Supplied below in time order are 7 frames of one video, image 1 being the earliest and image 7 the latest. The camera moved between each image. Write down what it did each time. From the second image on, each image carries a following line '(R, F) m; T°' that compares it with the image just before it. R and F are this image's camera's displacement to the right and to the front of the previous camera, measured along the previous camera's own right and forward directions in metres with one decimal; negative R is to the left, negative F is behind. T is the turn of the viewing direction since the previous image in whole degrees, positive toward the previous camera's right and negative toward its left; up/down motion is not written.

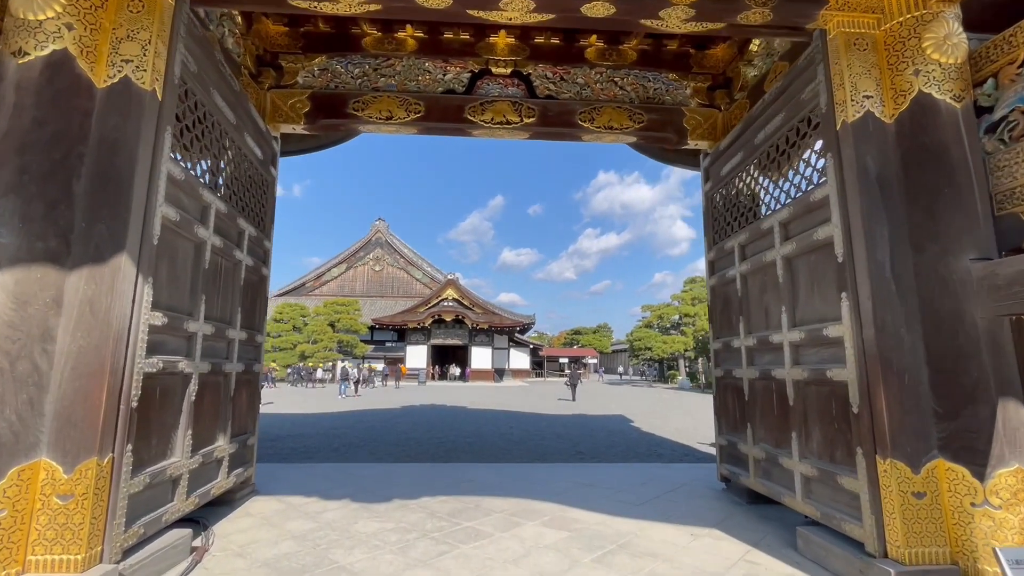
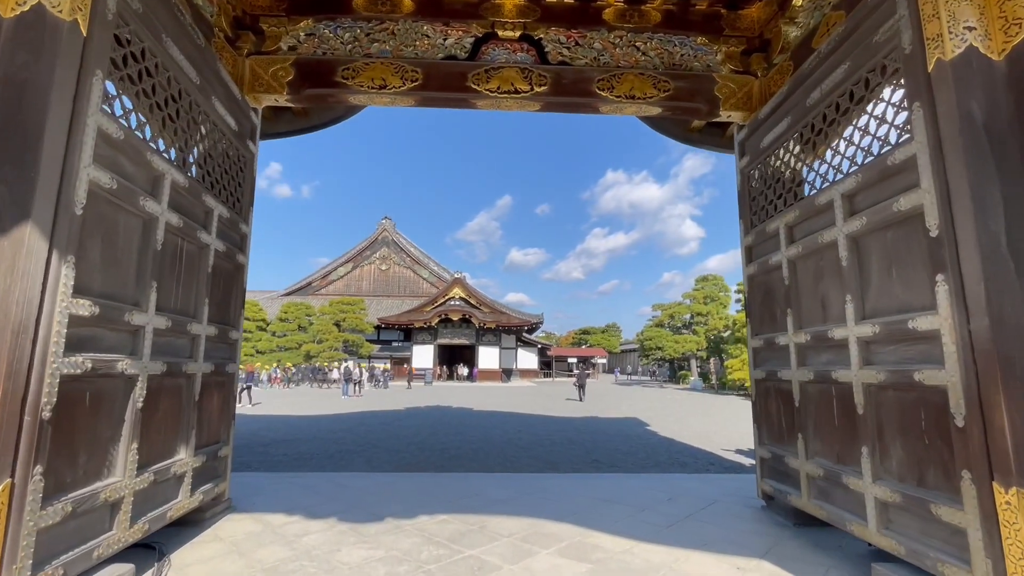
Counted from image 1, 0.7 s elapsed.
(0.0, +0.7) m; -1°
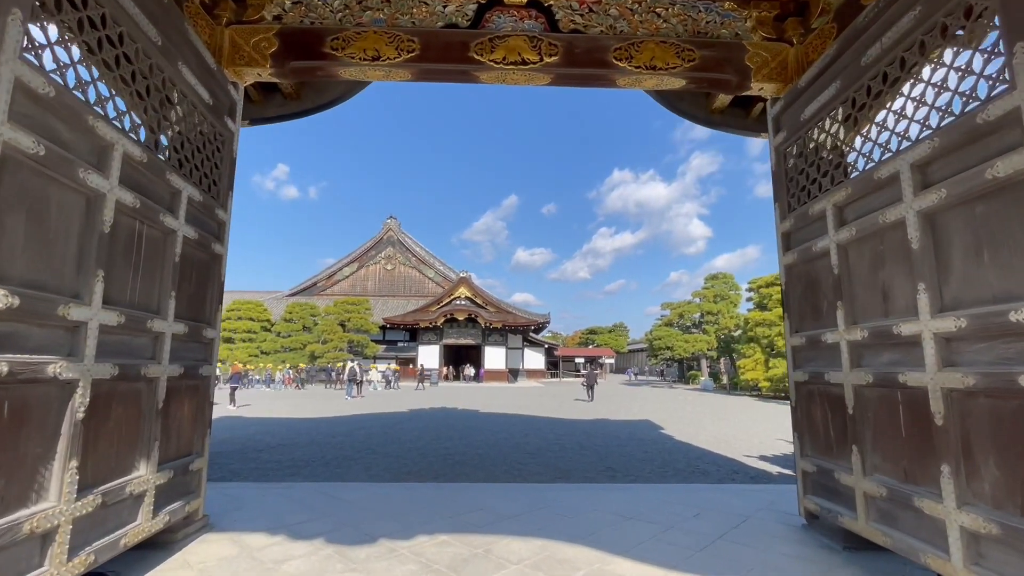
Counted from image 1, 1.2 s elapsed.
(0.0, +0.5) m; -1°
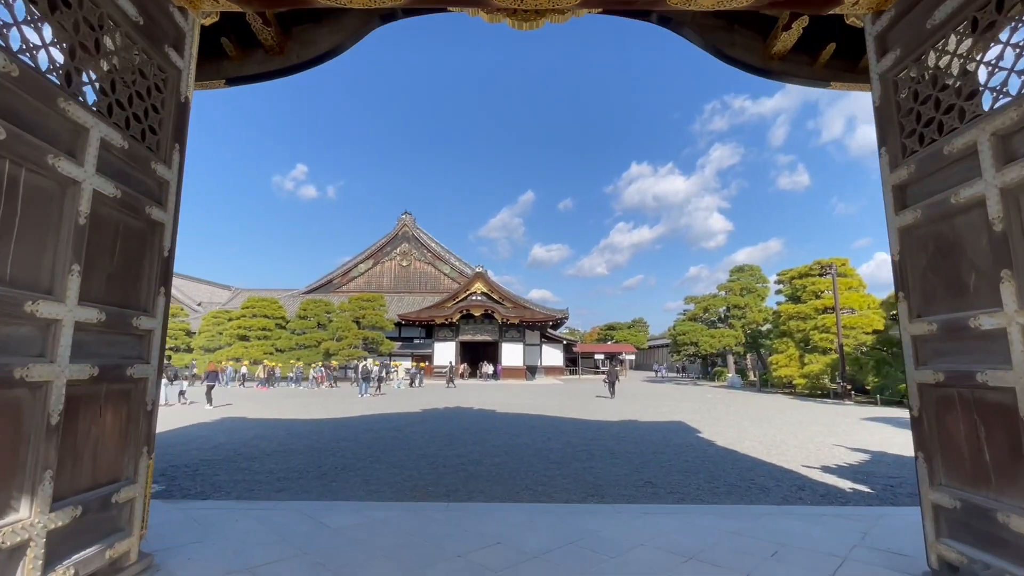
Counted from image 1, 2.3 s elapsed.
(0.0, +1.0) m; -2°
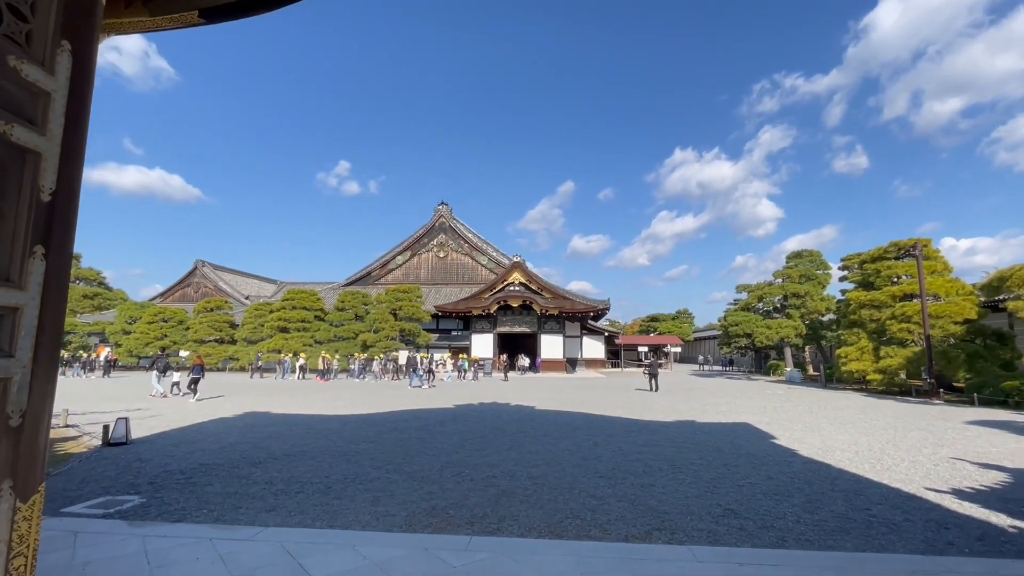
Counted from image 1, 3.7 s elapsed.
(0.0, +1.3) m; -5°
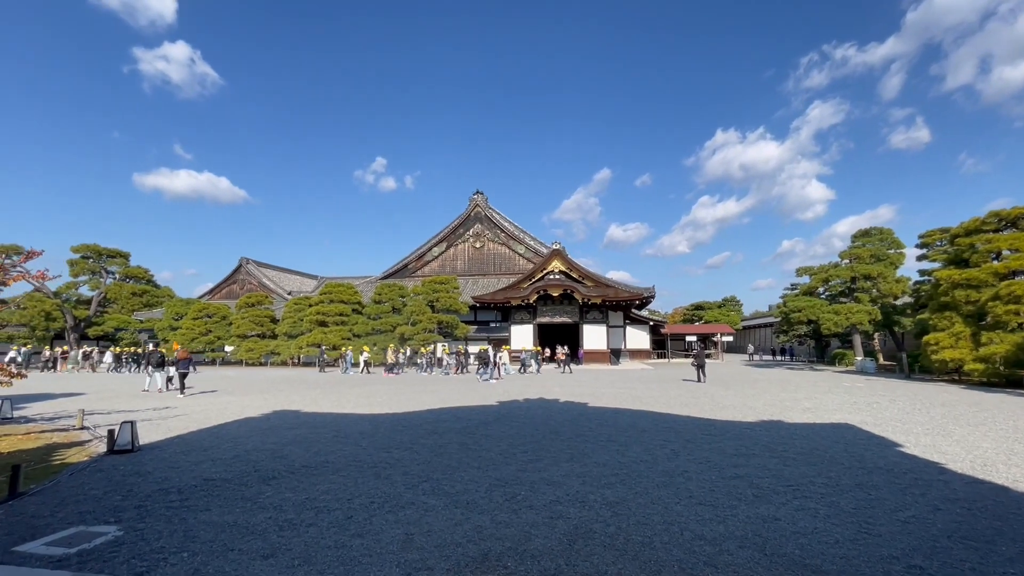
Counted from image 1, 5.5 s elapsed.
(-0.3, +1.4) m; -4°
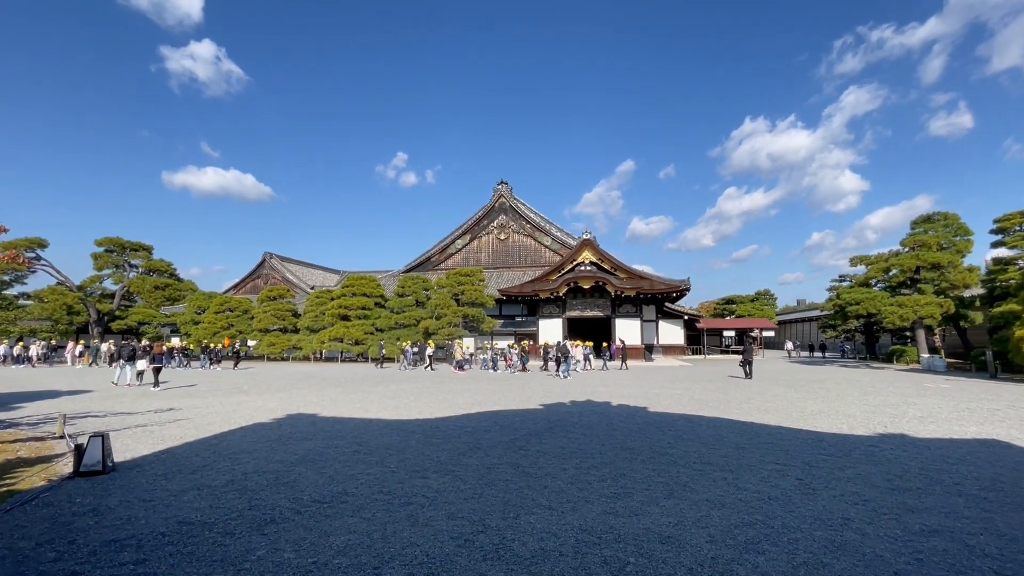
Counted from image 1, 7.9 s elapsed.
(-0.6, +1.6) m; -2°
